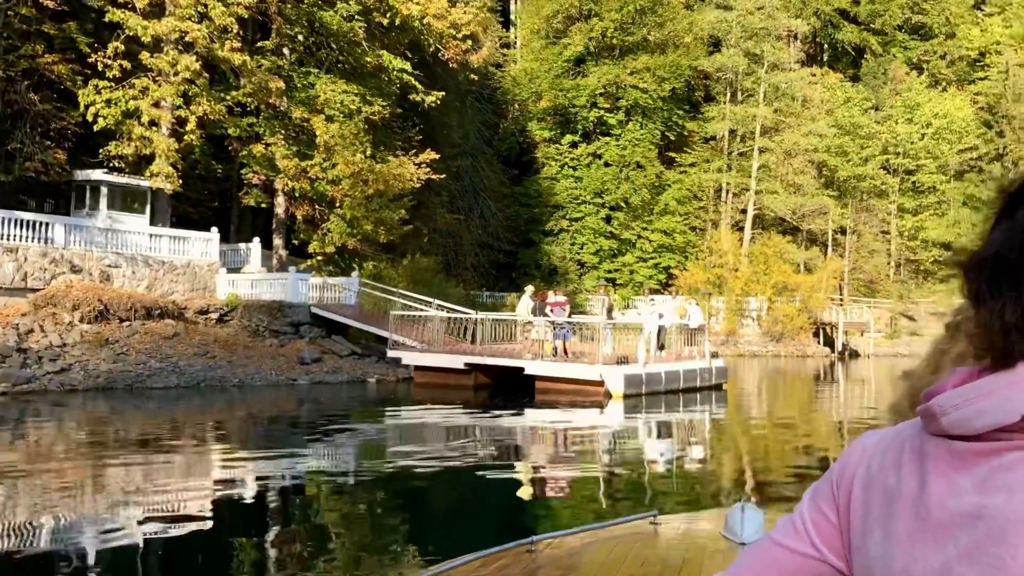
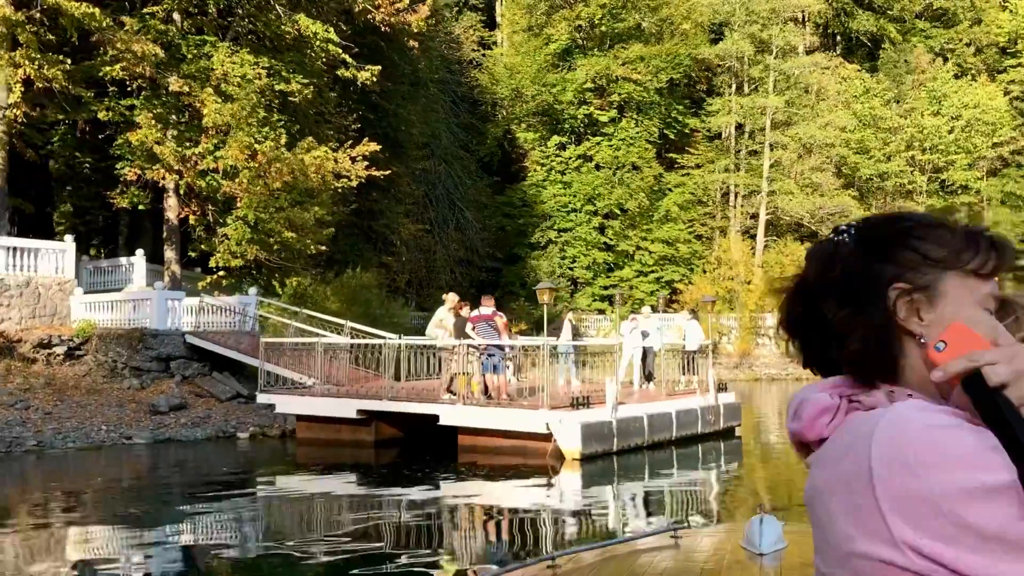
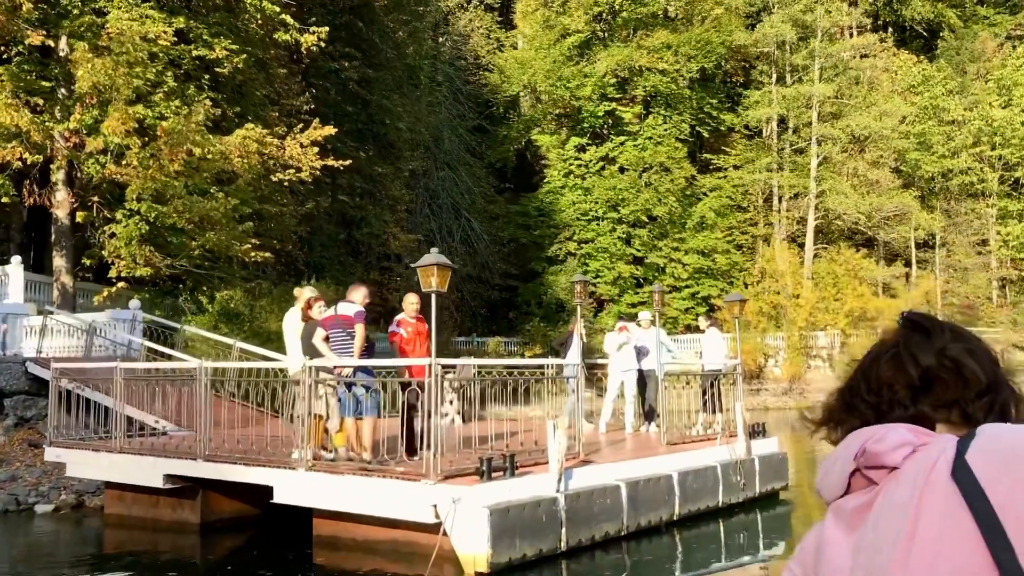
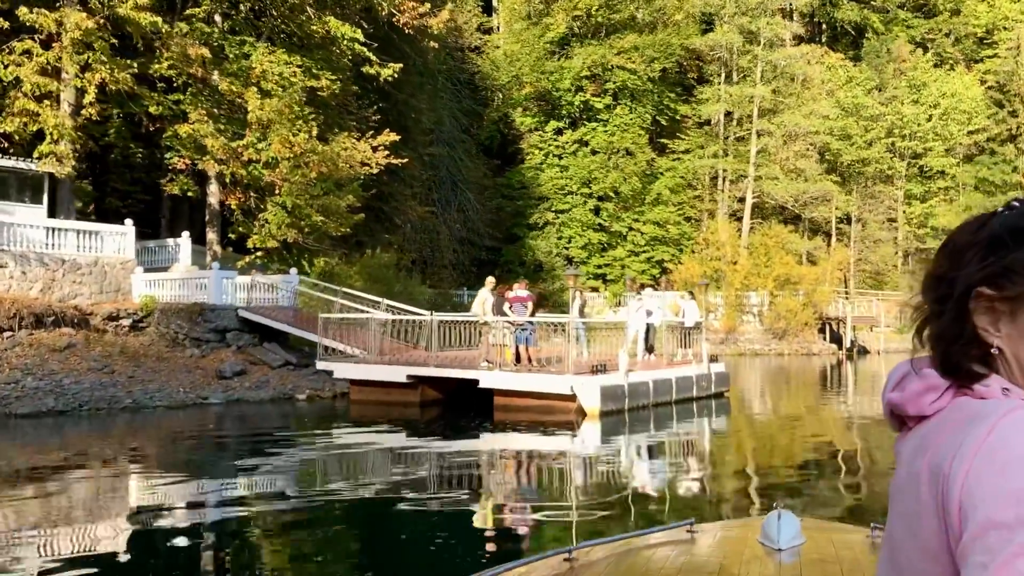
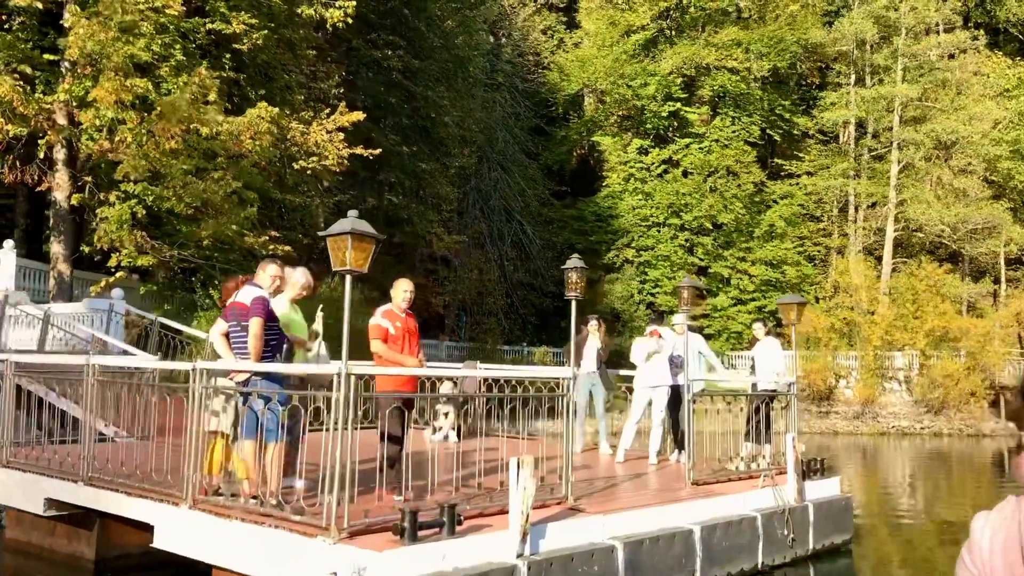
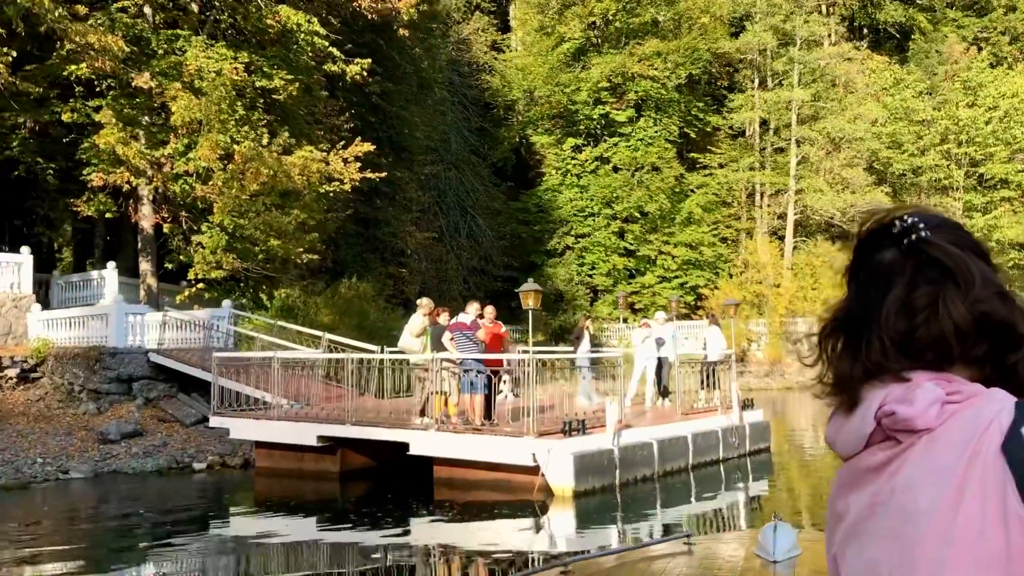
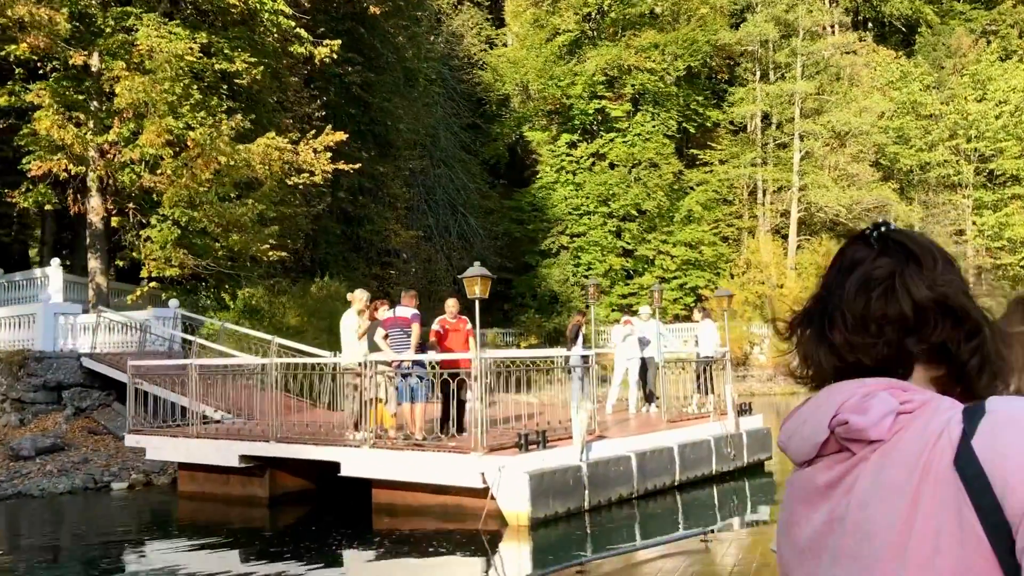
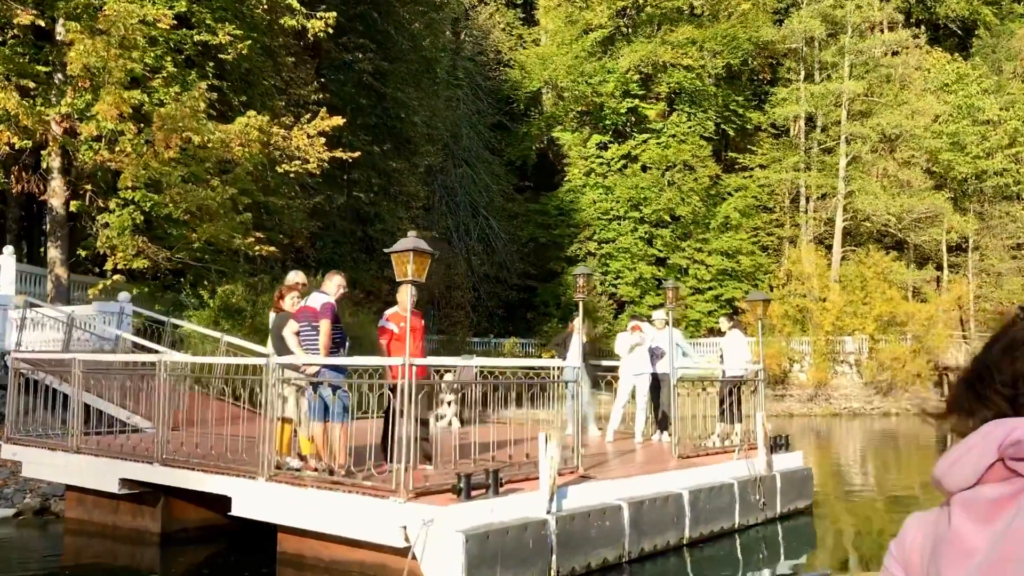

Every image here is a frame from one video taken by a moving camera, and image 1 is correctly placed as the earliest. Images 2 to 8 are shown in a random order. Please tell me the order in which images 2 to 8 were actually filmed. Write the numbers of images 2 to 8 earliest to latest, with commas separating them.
4, 2, 6, 7, 3, 8, 5
